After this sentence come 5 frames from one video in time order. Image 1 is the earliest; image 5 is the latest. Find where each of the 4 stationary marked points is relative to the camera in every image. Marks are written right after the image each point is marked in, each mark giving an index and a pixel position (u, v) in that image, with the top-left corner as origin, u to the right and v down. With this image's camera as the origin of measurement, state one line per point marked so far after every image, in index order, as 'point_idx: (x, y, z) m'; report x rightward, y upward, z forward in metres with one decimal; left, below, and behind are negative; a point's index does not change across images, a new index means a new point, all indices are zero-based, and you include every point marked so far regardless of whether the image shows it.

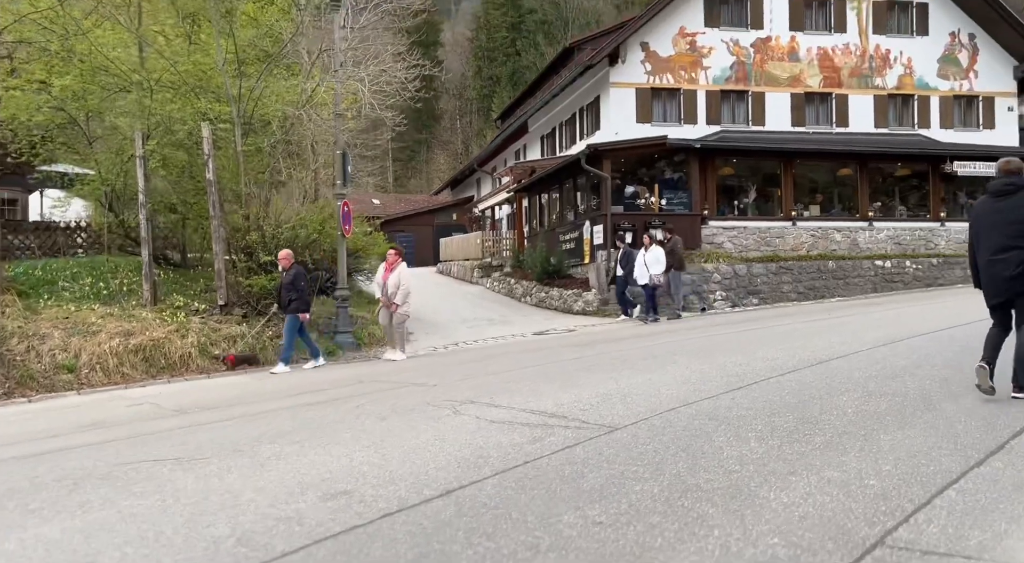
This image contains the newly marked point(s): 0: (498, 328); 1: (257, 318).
0: (-0.4, -1.1, +17.9) m
1: (-4.9, -0.7, +14.0) m
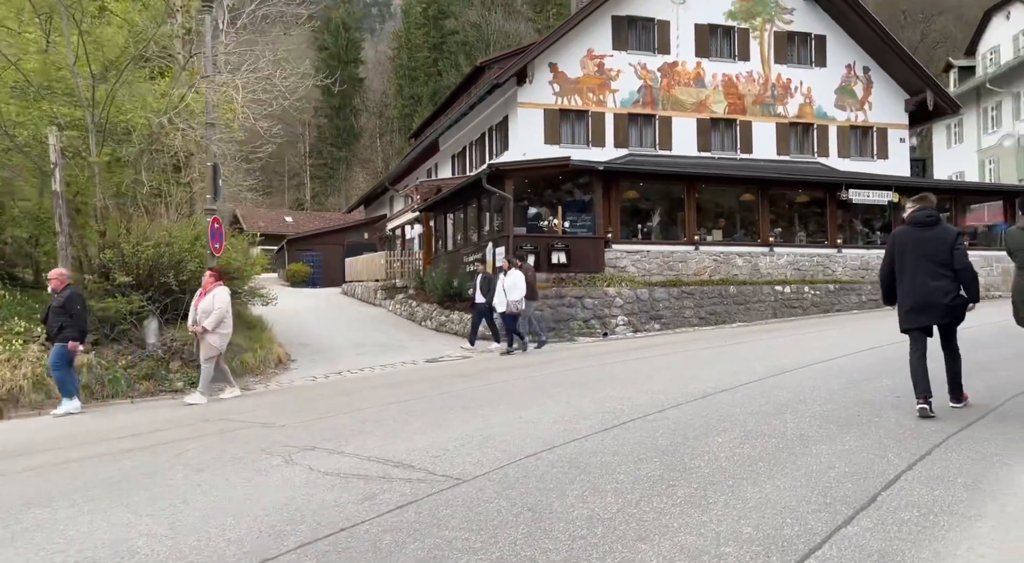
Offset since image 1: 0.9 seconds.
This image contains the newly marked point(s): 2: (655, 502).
0: (-2.8, -1.7, +16.8) m
1: (-6.9, -1.1, +12.5) m
2: (+1.0, -1.6, +5.2) m
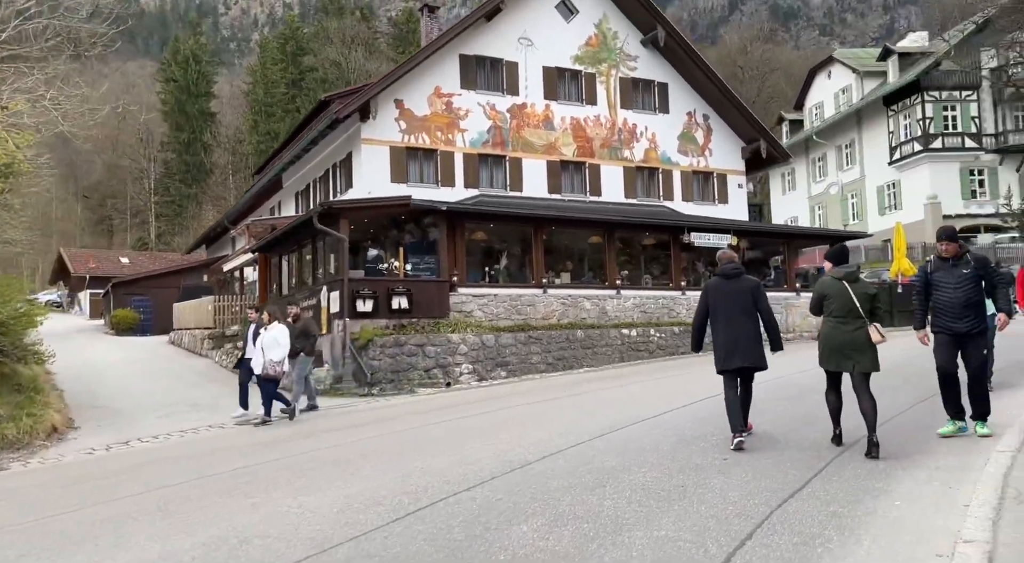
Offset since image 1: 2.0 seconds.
0: (-6.3, -2.7, +14.8) m
1: (-9.7, -1.9, +9.8) m
2: (-0.5, -1.9, +4.0) m
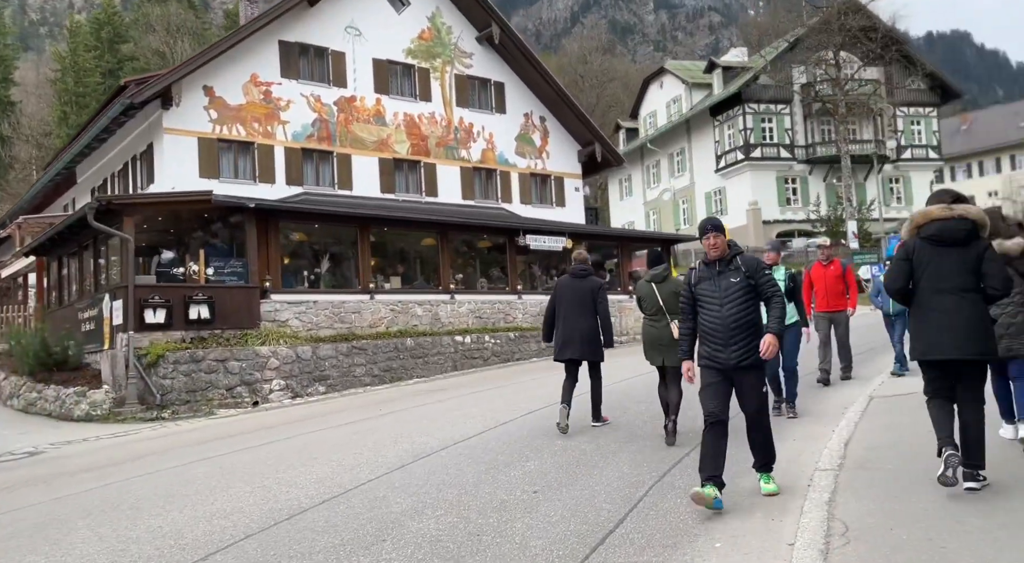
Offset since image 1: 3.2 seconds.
0: (-9.6, -2.9, +11.9) m
1: (-11.9, -2.1, +6.4) m
2: (-1.7, -2.0, +2.5) m
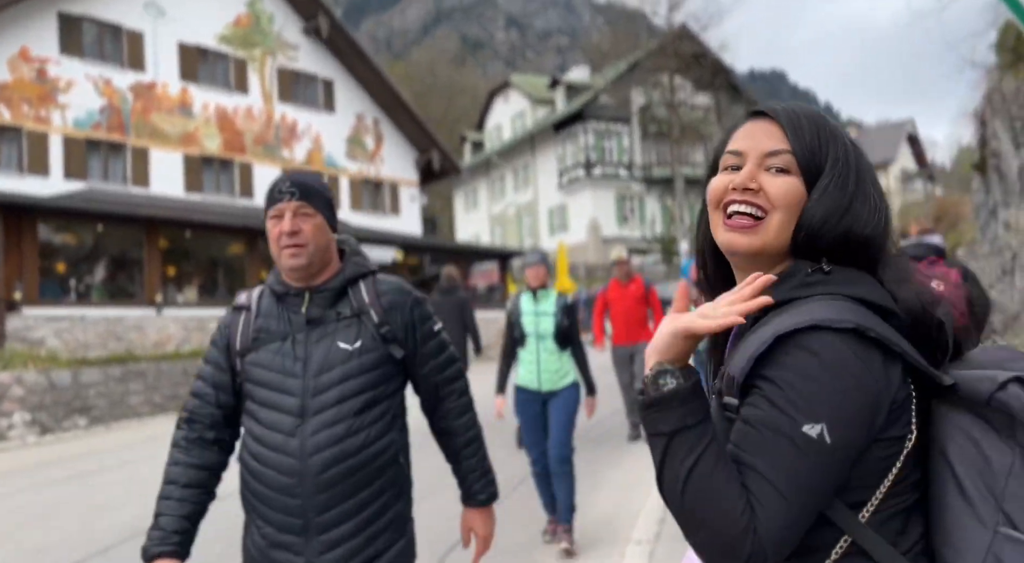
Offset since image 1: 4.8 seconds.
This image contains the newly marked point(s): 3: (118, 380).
0: (-12.3, -3.0, +8.1) m
1: (-13.4, -2.0, +2.3) m
2: (-2.7, -2.0, +0.5) m
3: (-7.7, -1.9, +14.2) m
